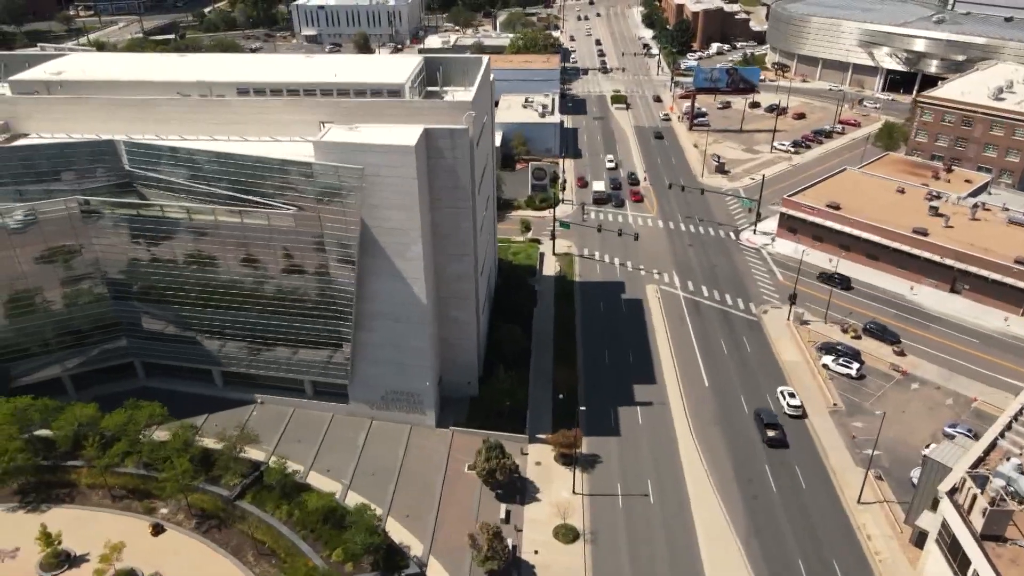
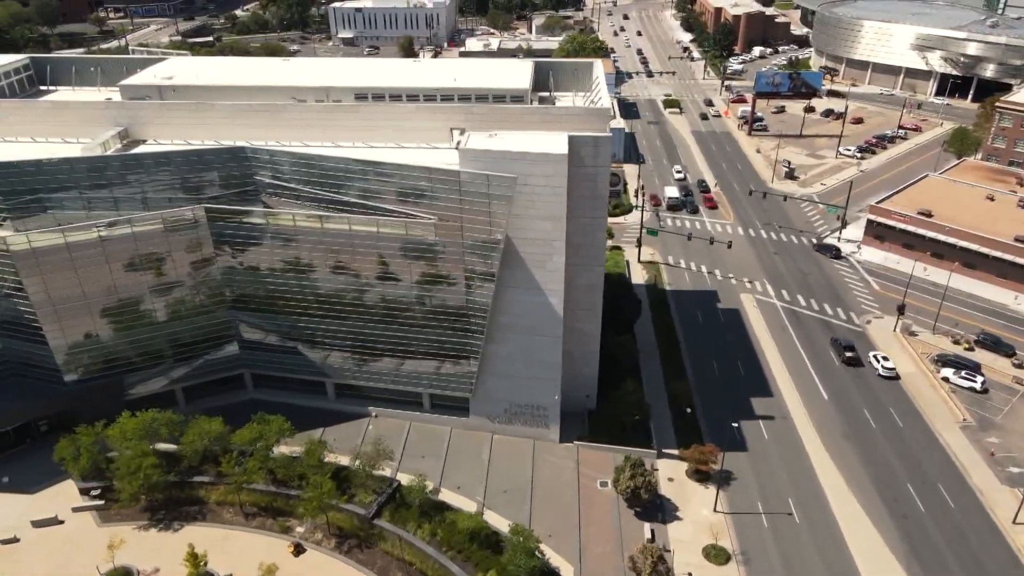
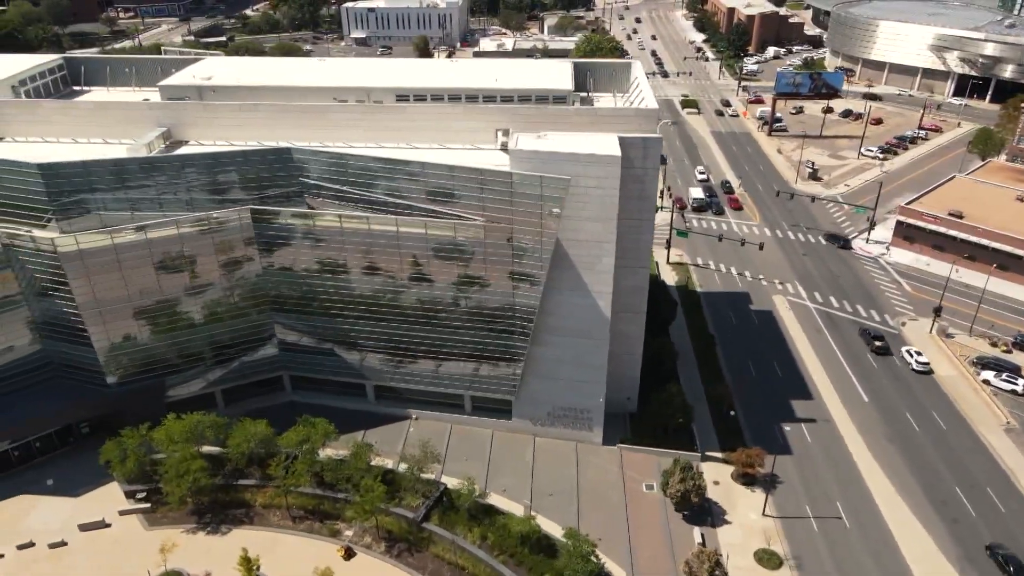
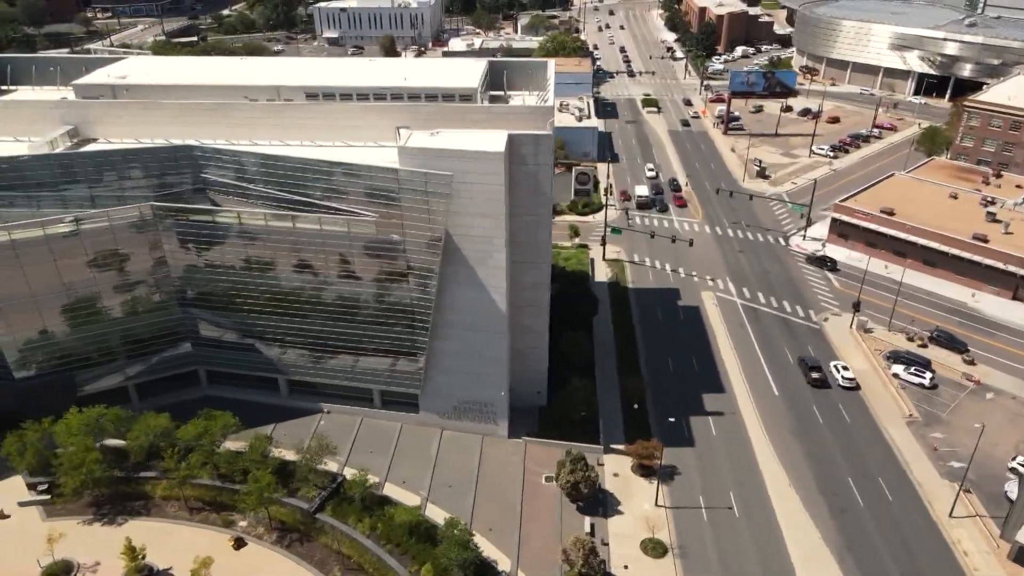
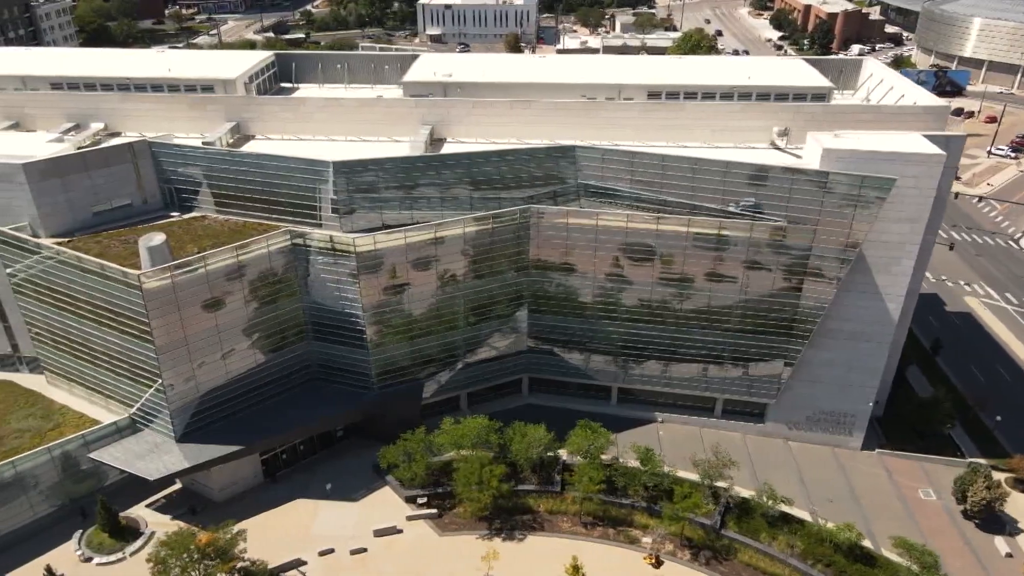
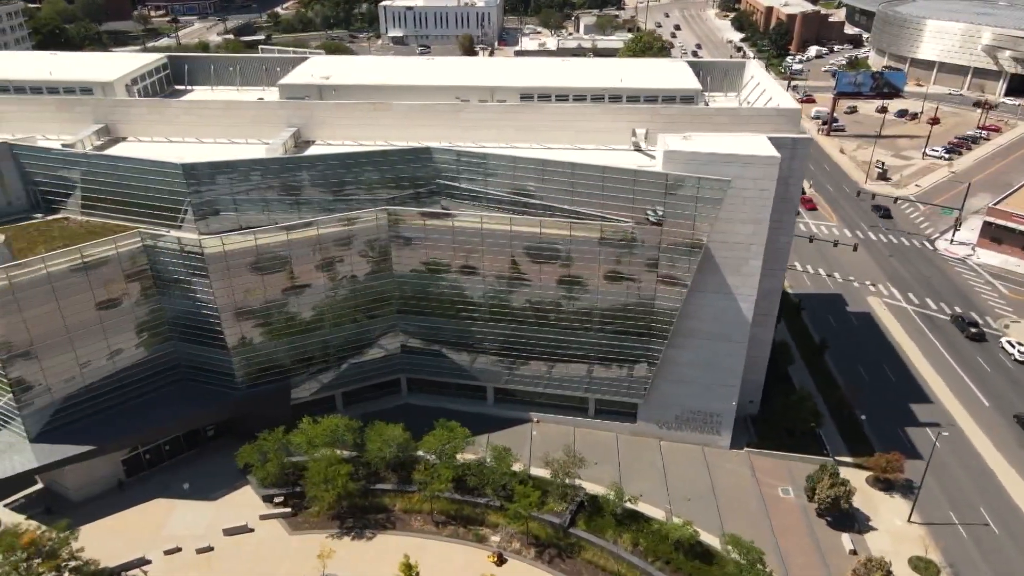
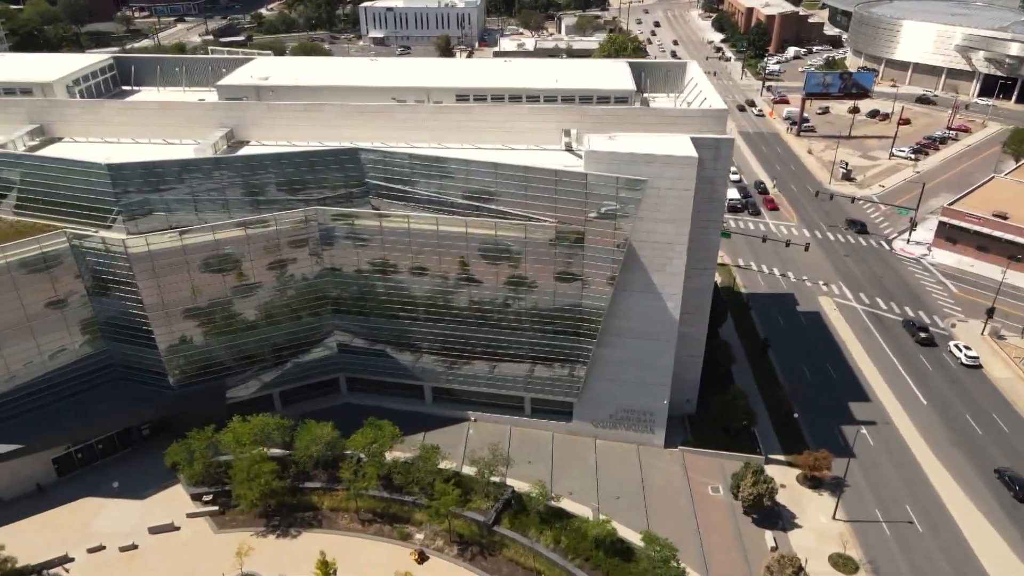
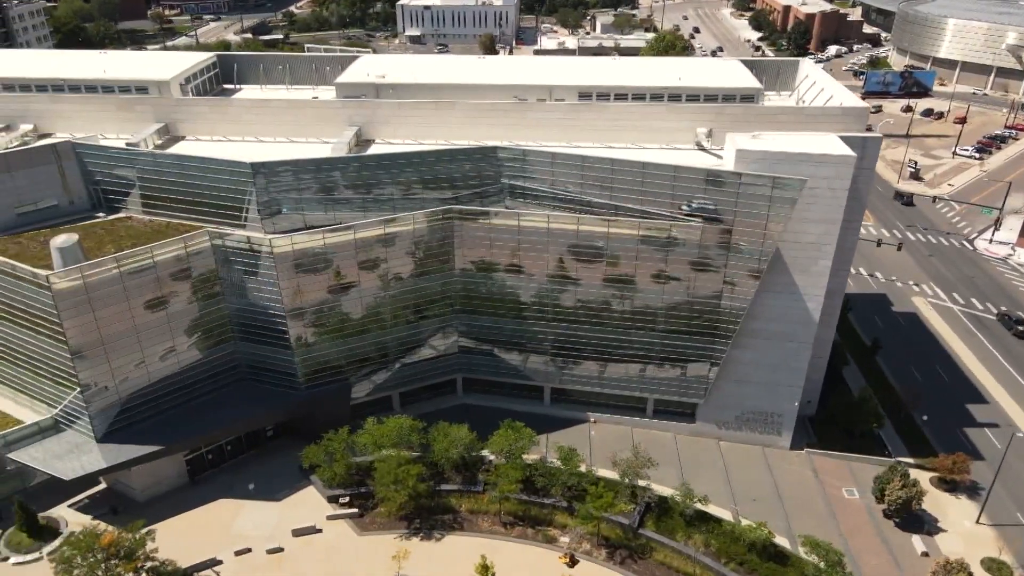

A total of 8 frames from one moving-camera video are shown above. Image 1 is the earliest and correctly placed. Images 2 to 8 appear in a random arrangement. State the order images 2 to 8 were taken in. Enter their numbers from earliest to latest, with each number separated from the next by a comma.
4, 2, 3, 7, 6, 8, 5
